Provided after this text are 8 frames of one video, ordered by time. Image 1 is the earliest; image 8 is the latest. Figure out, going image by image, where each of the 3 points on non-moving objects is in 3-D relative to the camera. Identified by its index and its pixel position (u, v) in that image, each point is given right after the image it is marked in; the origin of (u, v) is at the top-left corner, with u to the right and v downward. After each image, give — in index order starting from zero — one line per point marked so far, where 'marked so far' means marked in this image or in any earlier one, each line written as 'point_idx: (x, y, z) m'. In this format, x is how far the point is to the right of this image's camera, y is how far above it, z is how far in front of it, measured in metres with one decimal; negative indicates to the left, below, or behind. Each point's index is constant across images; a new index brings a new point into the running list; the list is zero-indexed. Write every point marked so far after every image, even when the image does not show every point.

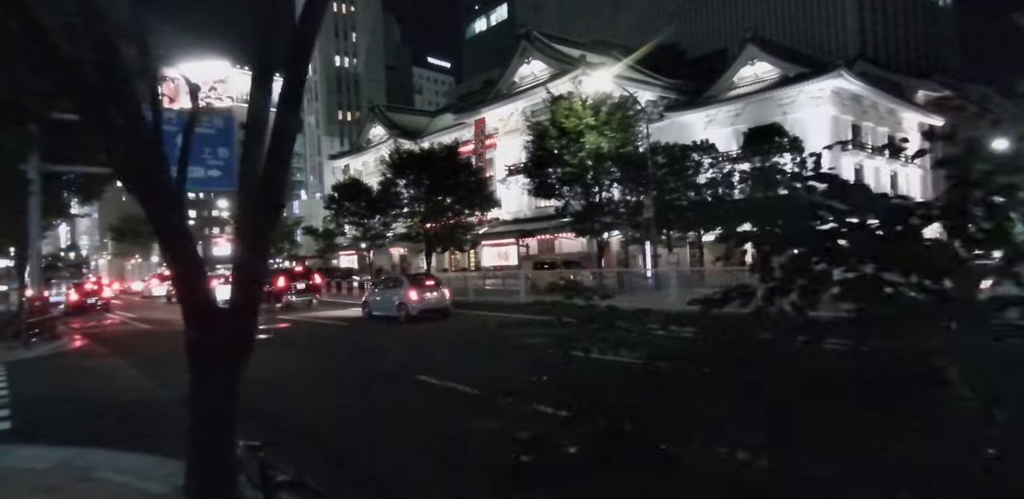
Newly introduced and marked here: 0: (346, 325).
0: (-4.9, -2.2, +17.7) m
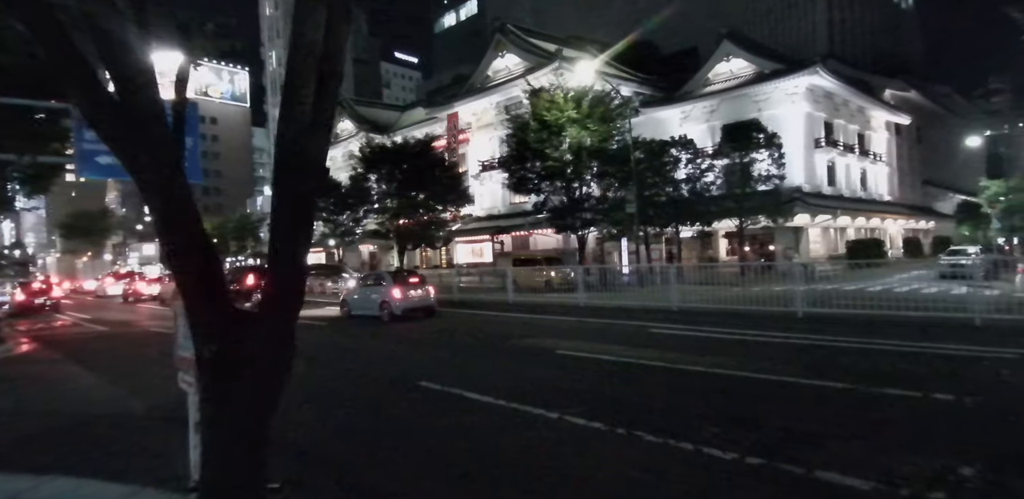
0: (-5.2, -2.1, +16.6) m
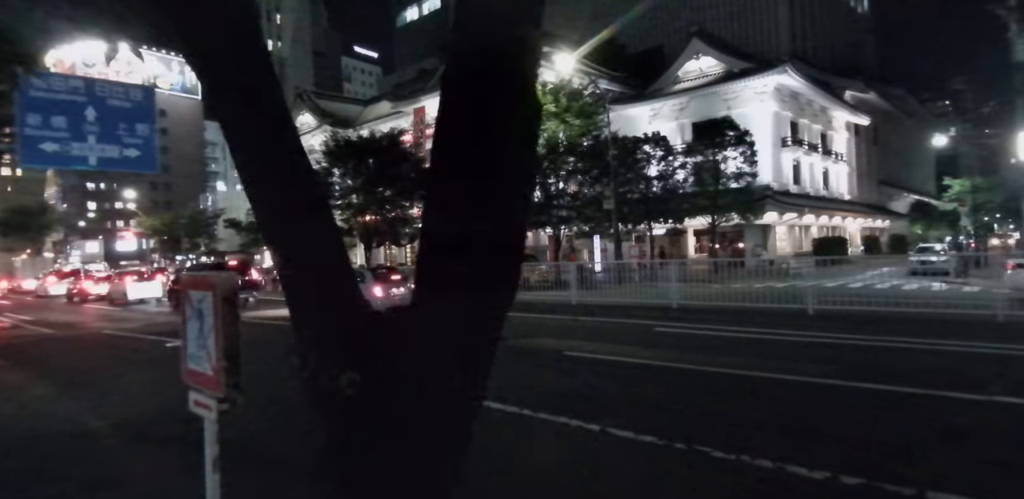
0: (-5.6, -2.0, +15.5) m
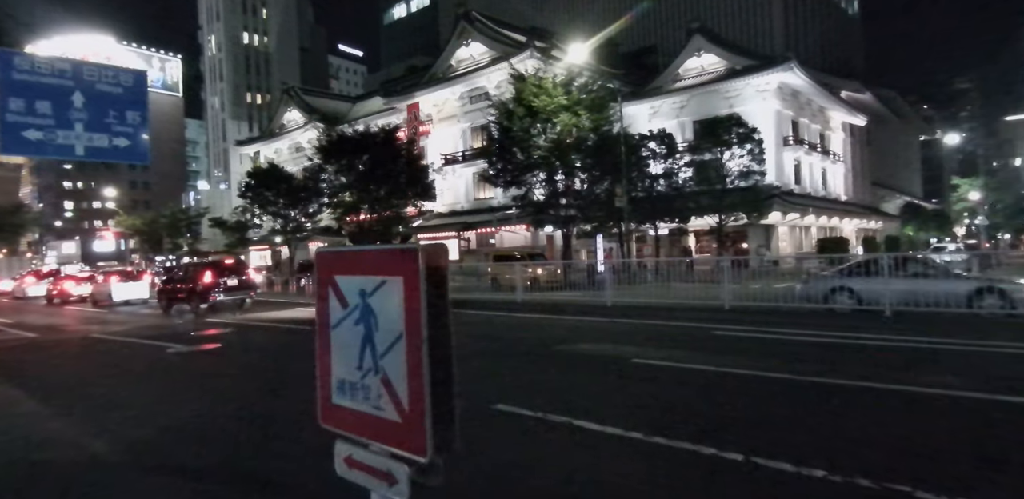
0: (-5.0, -1.9, +14.4) m
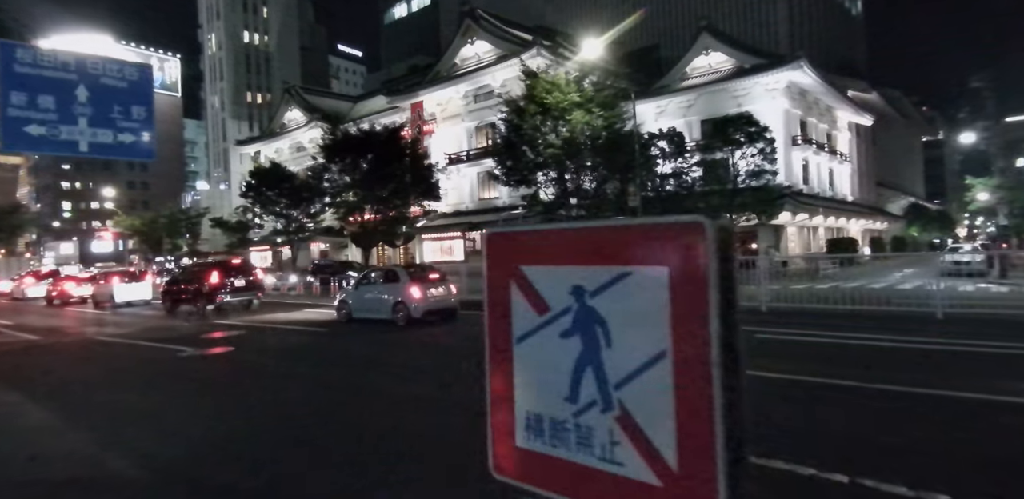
0: (-4.6, -1.9, +13.9) m
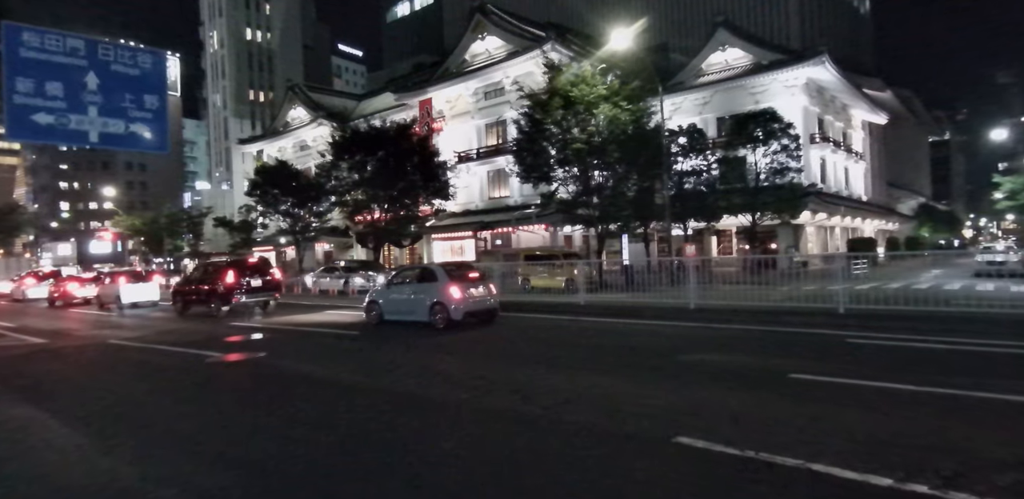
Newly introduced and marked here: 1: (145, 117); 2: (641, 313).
0: (-3.7, -1.8, +13.0) m
1: (-9.0, +3.3, +14.7) m
2: (+4.2, -2.0, +19.0) m
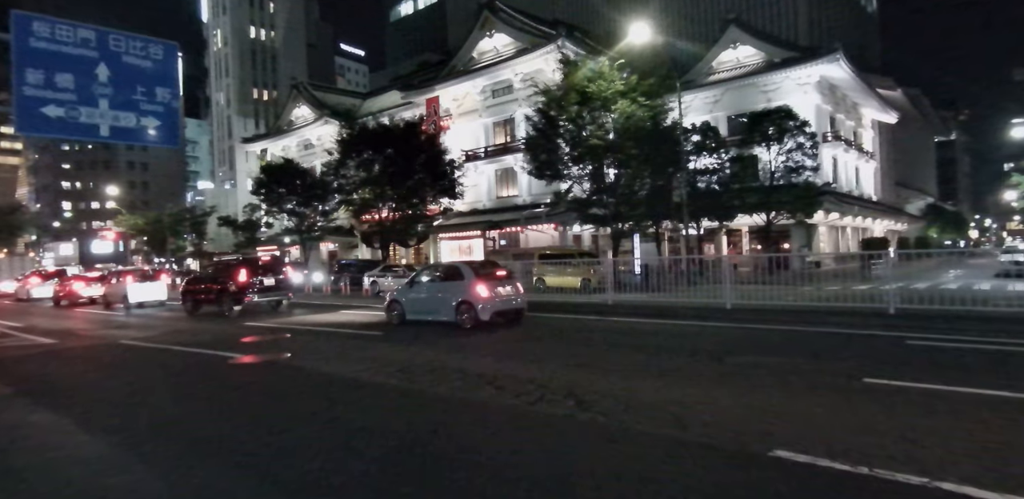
0: (-3.1, -1.8, +12.6) m
1: (-8.5, +3.3, +14.3) m
2: (+4.7, -2.0, +18.6) m
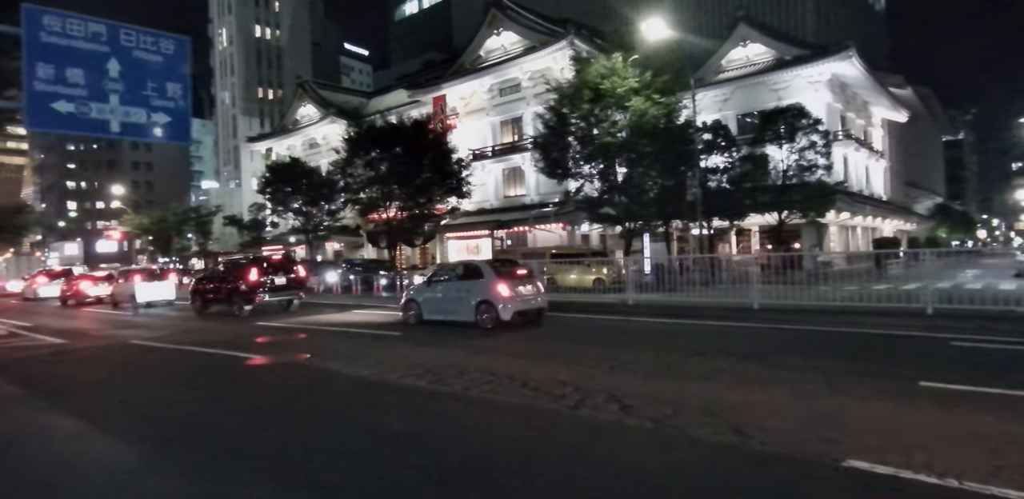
0: (-2.8, -1.7, +12.4) m
1: (-8.1, +3.4, +14.0) m
2: (+5.1, -2.0, +18.3) m
